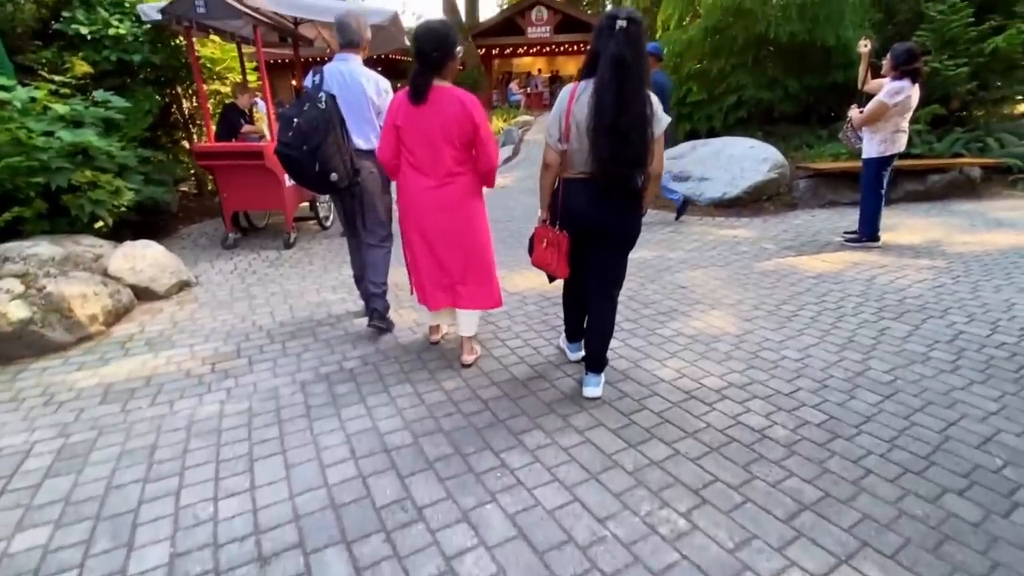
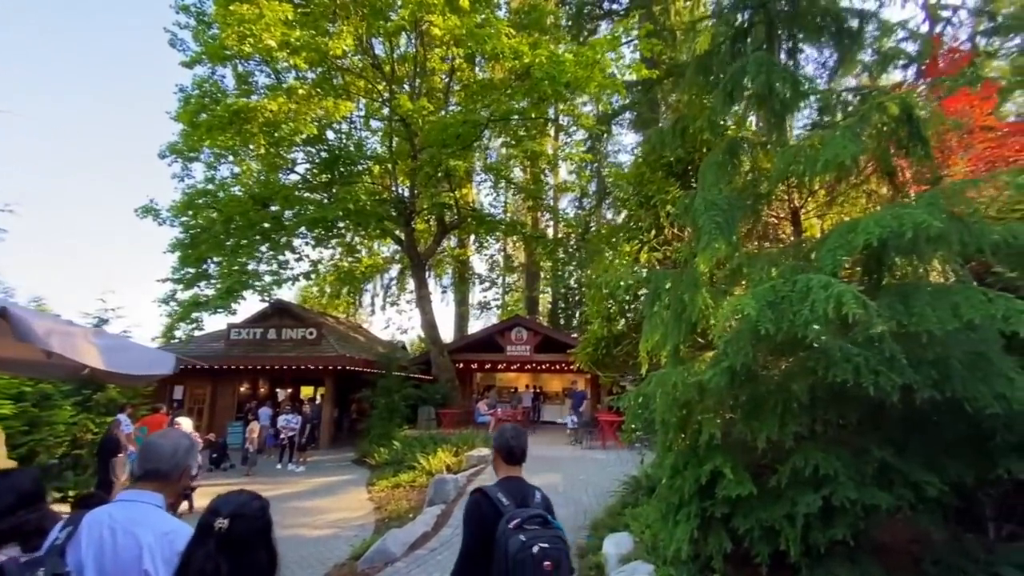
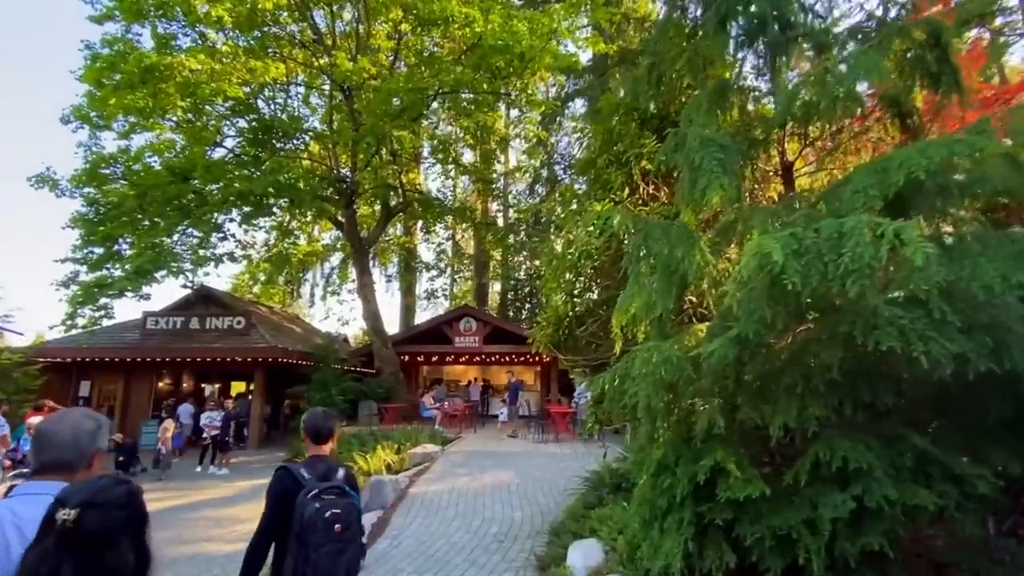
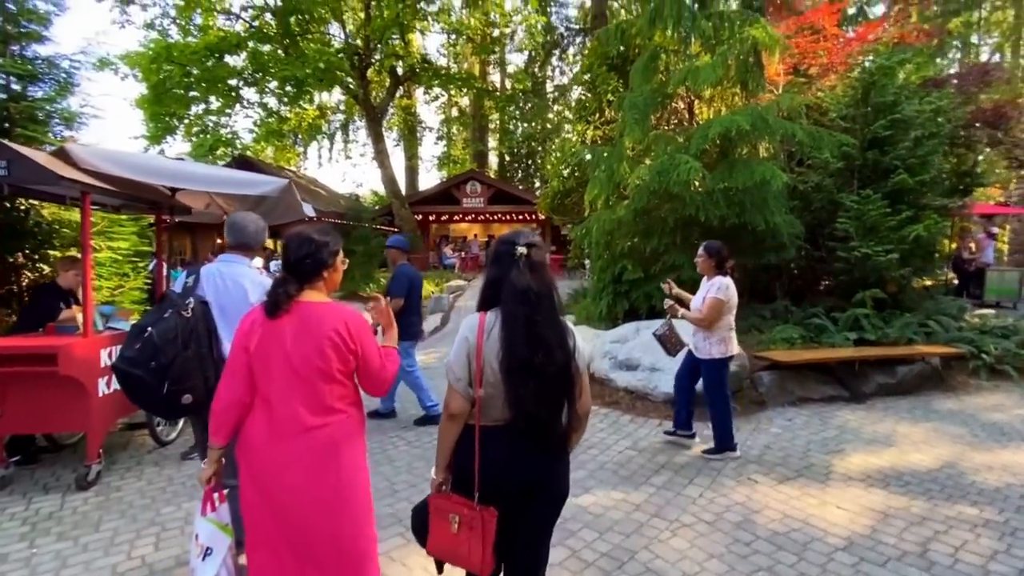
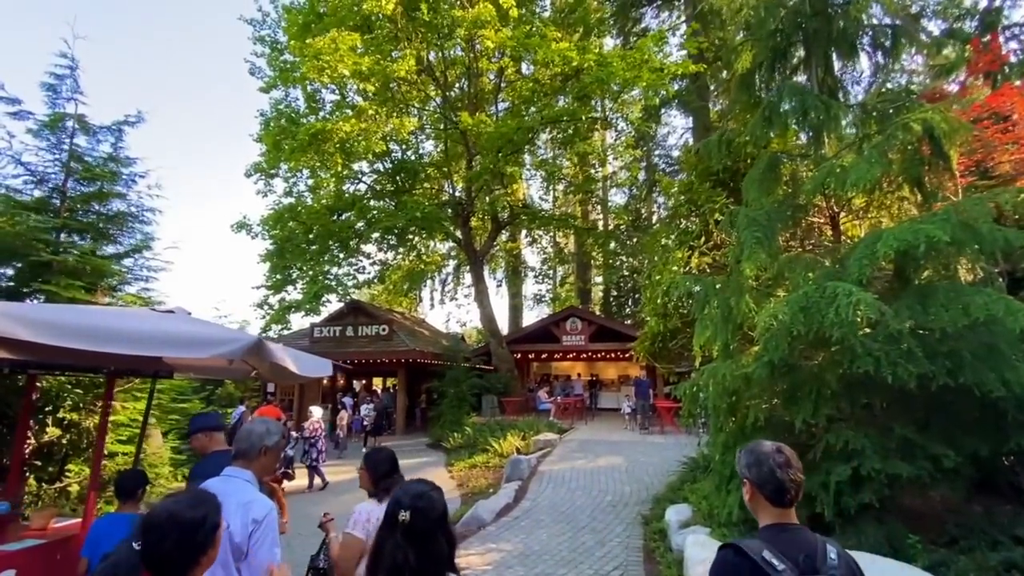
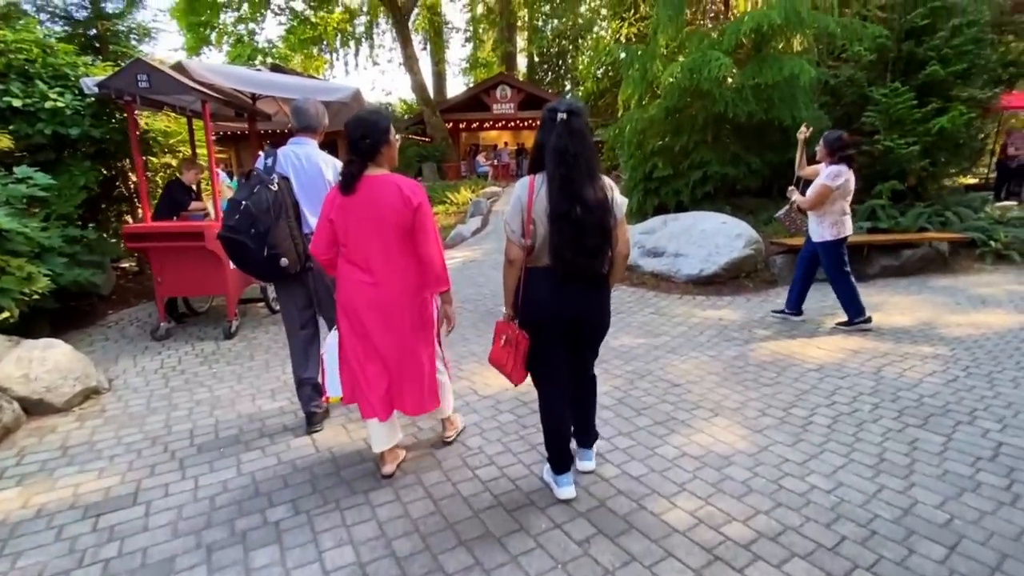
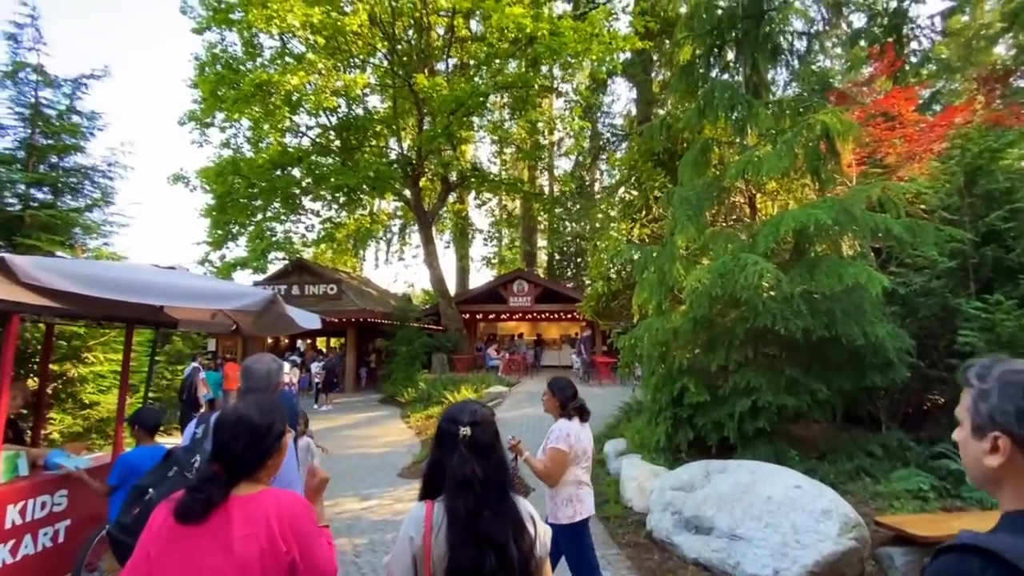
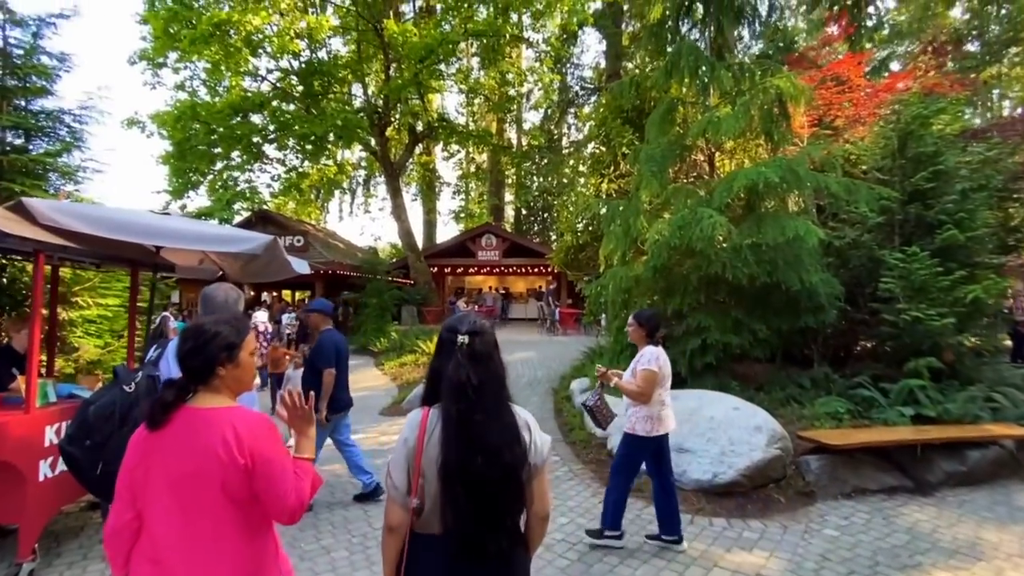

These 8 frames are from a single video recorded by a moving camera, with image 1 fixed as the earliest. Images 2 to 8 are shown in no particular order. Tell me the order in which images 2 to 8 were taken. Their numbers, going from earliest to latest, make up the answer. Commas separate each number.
6, 4, 8, 7, 5, 2, 3
